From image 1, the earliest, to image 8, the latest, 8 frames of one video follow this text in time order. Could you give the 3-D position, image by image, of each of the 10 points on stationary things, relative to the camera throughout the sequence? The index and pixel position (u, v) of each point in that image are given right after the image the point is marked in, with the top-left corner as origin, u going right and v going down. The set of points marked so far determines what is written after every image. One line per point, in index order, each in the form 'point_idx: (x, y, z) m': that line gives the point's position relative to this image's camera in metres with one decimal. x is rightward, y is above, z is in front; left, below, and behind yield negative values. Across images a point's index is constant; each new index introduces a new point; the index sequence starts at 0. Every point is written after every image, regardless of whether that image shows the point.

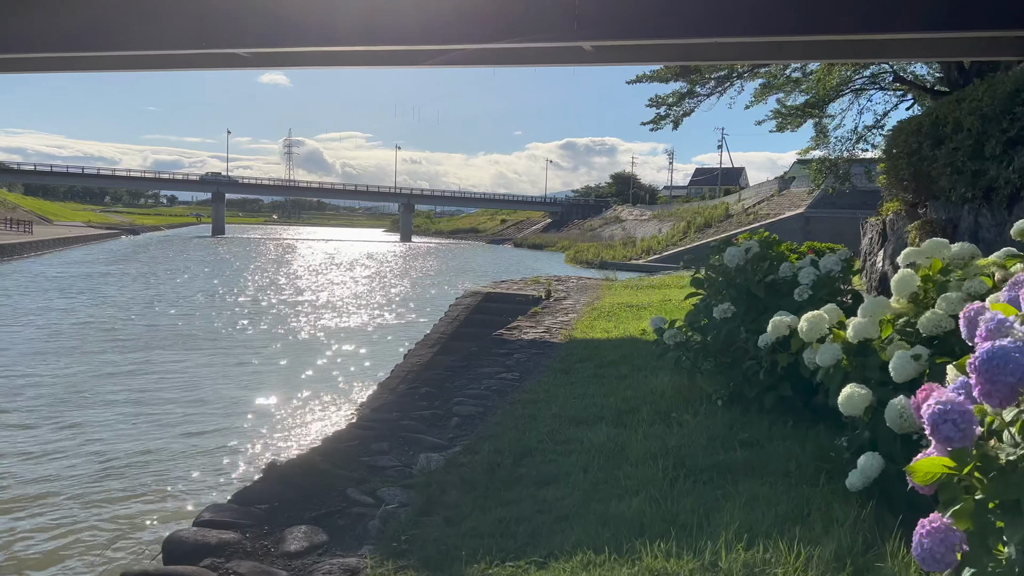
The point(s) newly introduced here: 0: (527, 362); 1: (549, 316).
0: (+0.1, -0.6, +6.3) m
1: (+0.4, -0.3, +10.0) m
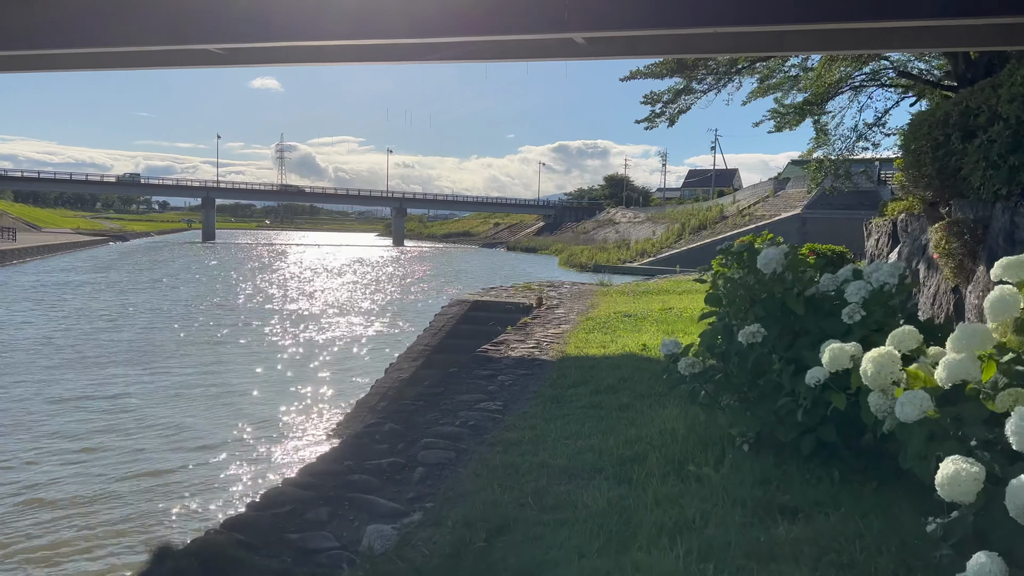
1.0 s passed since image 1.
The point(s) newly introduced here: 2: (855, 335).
0: (0.0, -0.7, +5.5) m
1: (+0.3, -0.5, +9.2) m
2: (+1.3, -0.2, +3.1) m
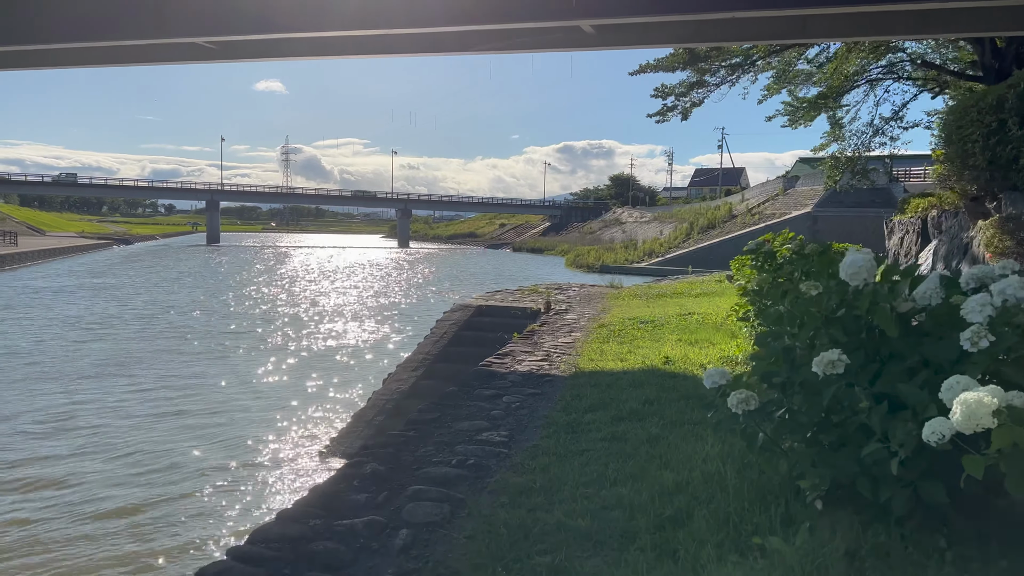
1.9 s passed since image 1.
0: (+0.1, -0.7, +4.7) m
1: (+0.4, -0.5, +8.5) m
2: (+1.3, -0.2, +2.3) m
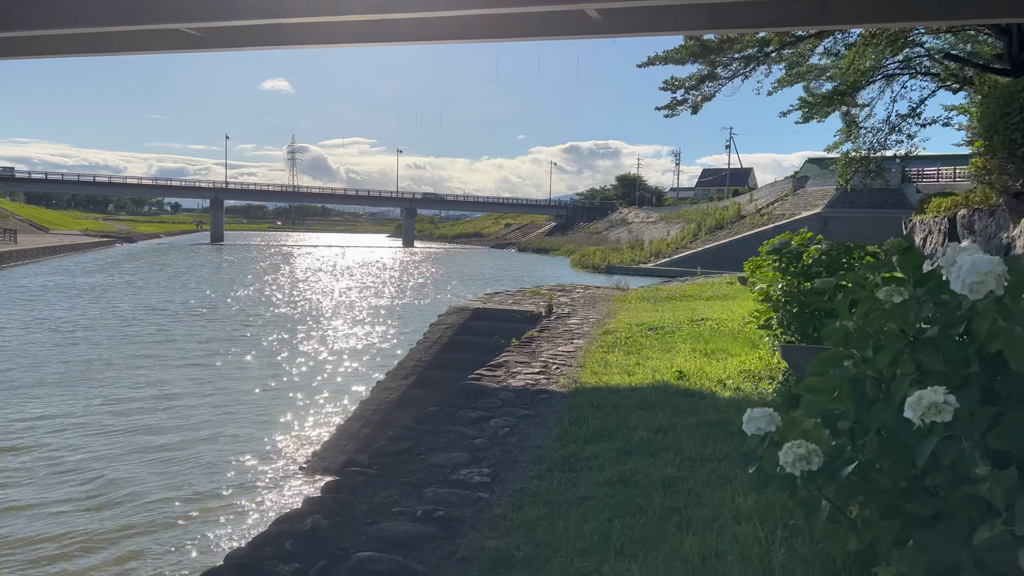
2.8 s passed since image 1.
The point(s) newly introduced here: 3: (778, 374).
0: (0.0, -0.8, +4.0) m
1: (+0.3, -0.5, +7.7) m
2: (+1.3, -0.3, +1.6) m
3: (+1.8, -0.6, +5.4) m
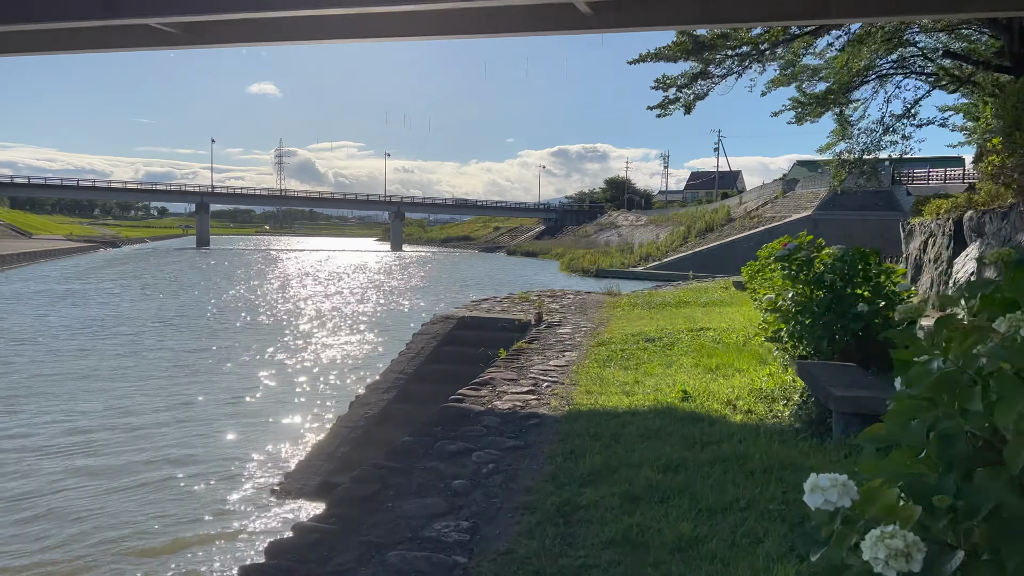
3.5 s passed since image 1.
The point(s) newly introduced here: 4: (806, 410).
0: (-0.1, -0.8, +3.4) m
1: (+0.2, -0.6, +7.1) m
2: (+1.2, -0.3, +1.0) m
3: (+1.7, -0.6, +4.9) m
4: (+1.6, -0.7, +4.5) m
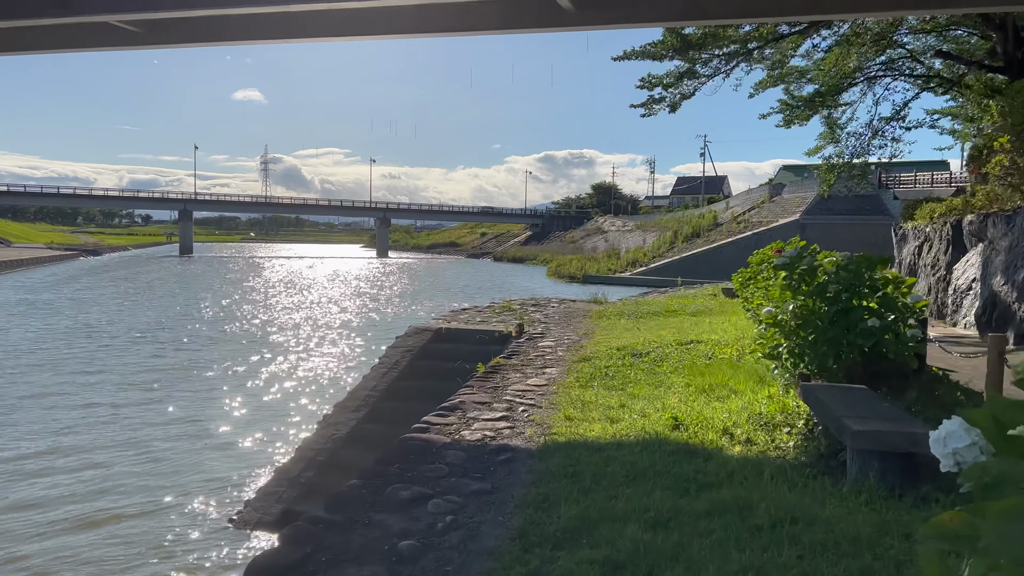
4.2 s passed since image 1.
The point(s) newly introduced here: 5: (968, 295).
0: (-0.2, -0.9, +2.8) m
1: (0.0, -0.7, +6.6) m
2: (+1.1, -0.4, +0.5) m
3: (+1.5, -0.7, +4.3) m
4: (+1.5, -0.8, +4.0) m
5: (+5.3, -0.1, +9.4) m
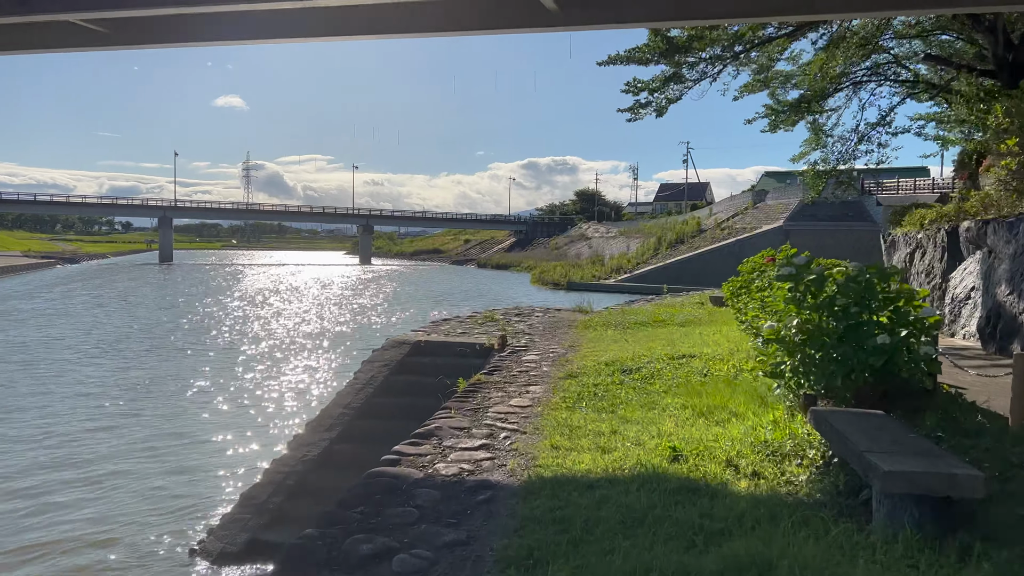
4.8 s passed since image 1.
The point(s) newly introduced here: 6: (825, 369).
0: (-0.3, -1.0, +2.4) m
1: (-0.1, -0.8, +6.1) m
2: (+1.1, -0.4, +0.1) m
3: (+1.4, -0.8, +3.9) m
4: (+1.4, -0.8, +3.5) m
5: (+5.1, -0.2, +9.1) m
6: (+1.8, -0.5, +4.6) m
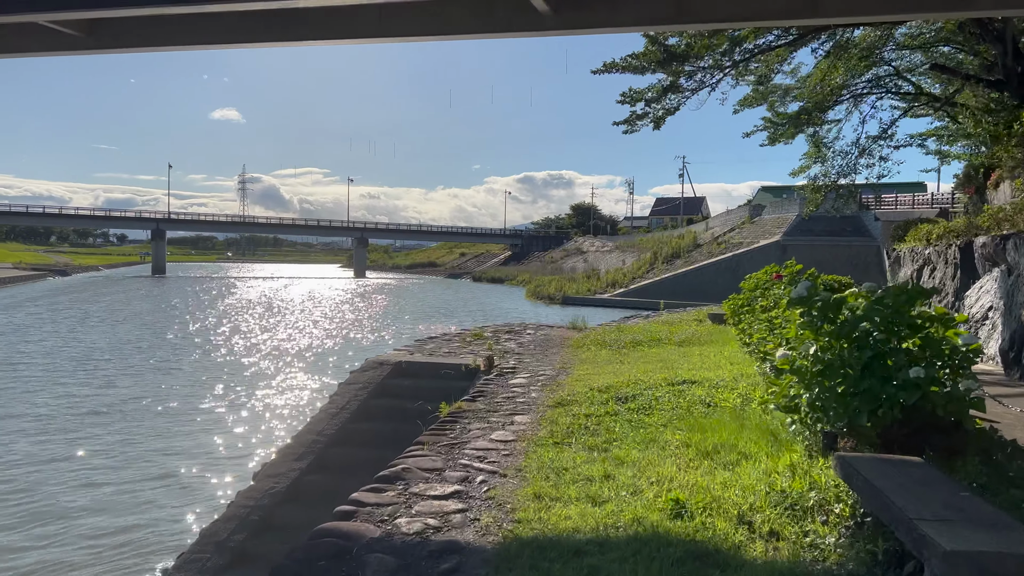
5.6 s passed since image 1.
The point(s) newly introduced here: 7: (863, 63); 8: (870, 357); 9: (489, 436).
0: (-0.4, -1.0, +1.8) m
1: (-0.2, -0.9, +5.5) m
2: (+1.0, -0.4, -0.5) m
3: (+1.3, -0.9, +3.3) m
4: (+1.3, -0.9, +3.0) m
5: (+5.0, -0.4, +8.5) m
6: (+1.7, -0.6, +4.0) m
7: (+6.6, +4.2, +14.8) m
8: (+1.8, -0.3, +4.0) m
9: (-0.1, -0.9, +5.1) m
